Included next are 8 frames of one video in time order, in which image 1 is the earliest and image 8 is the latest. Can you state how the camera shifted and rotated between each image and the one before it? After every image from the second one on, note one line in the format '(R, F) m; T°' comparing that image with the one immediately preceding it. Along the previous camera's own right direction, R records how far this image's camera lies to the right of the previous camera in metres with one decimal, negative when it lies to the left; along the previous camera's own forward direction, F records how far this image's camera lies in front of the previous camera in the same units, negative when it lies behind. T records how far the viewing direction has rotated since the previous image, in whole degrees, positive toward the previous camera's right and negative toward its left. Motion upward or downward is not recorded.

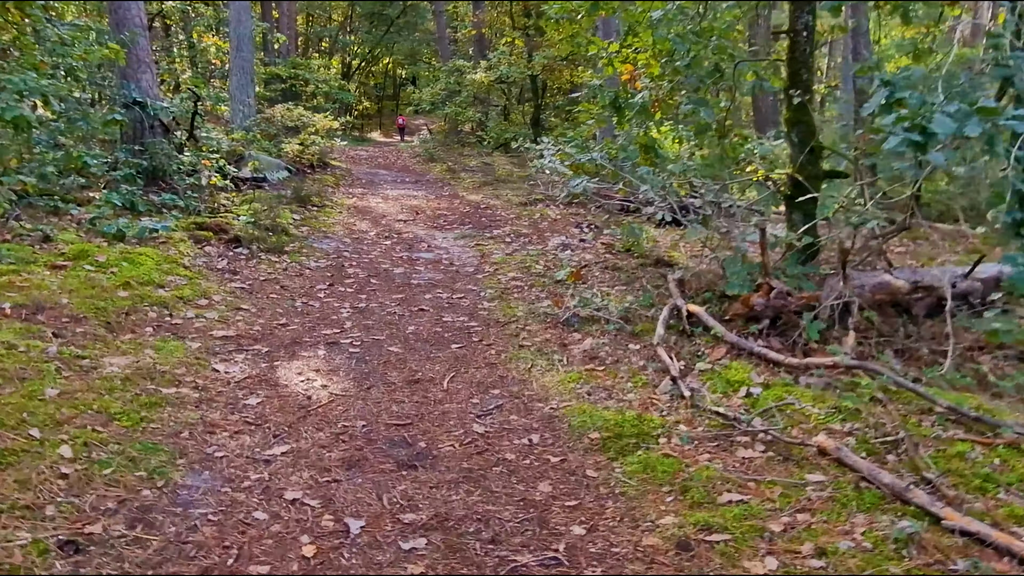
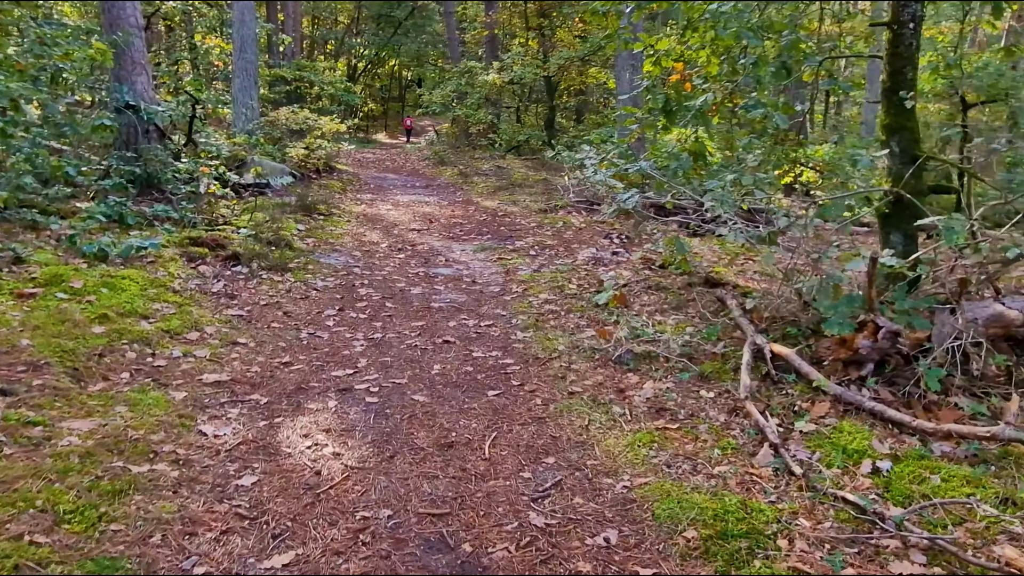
(-0.2, +0.8) m; 0°
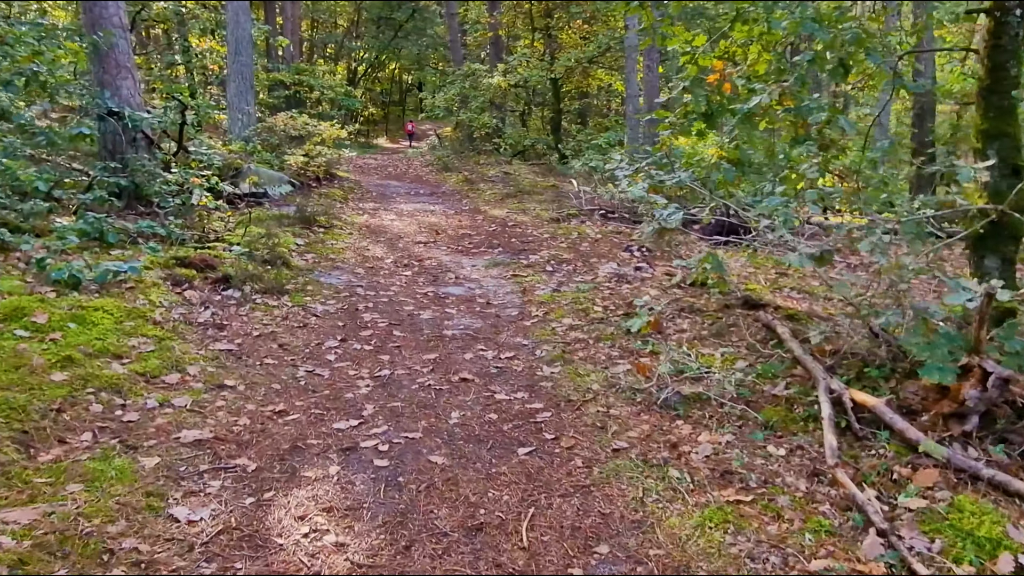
(-0.1, +0.6) m; 0°
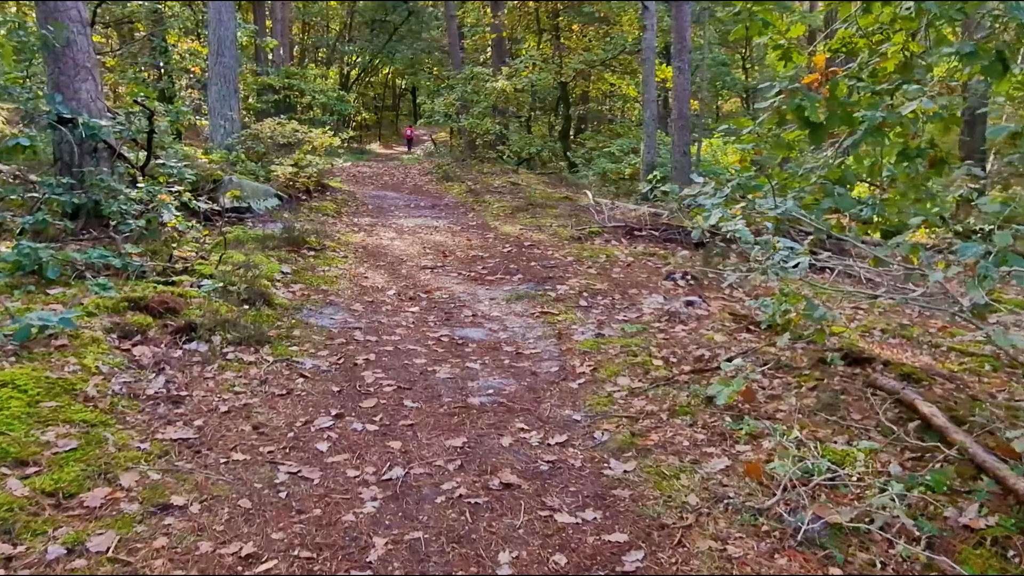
(-0.2, +1.2) m; 0°
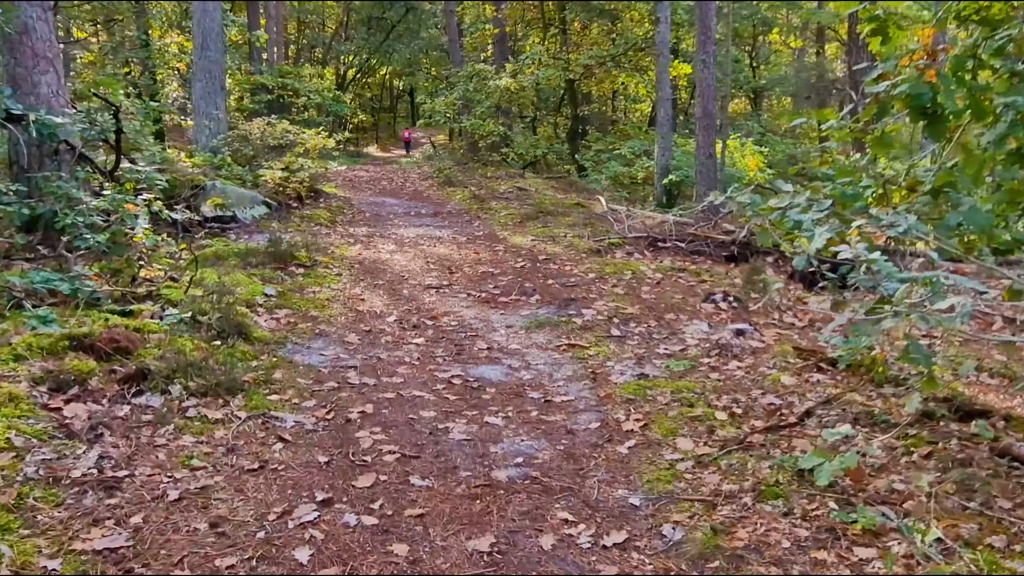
(-0.1, +0.9) m; 0°
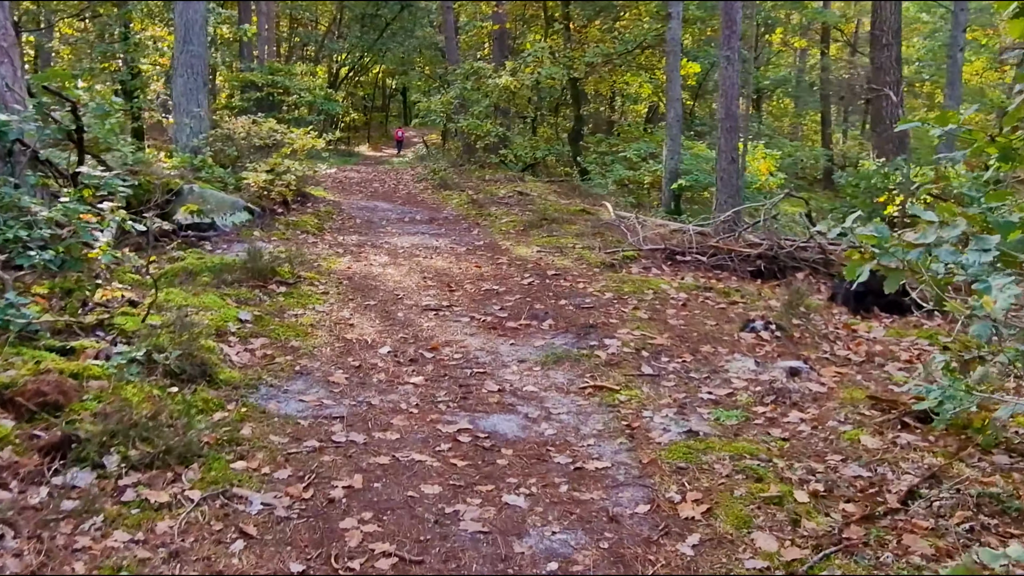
(-0.1, +0.8) m; +1°
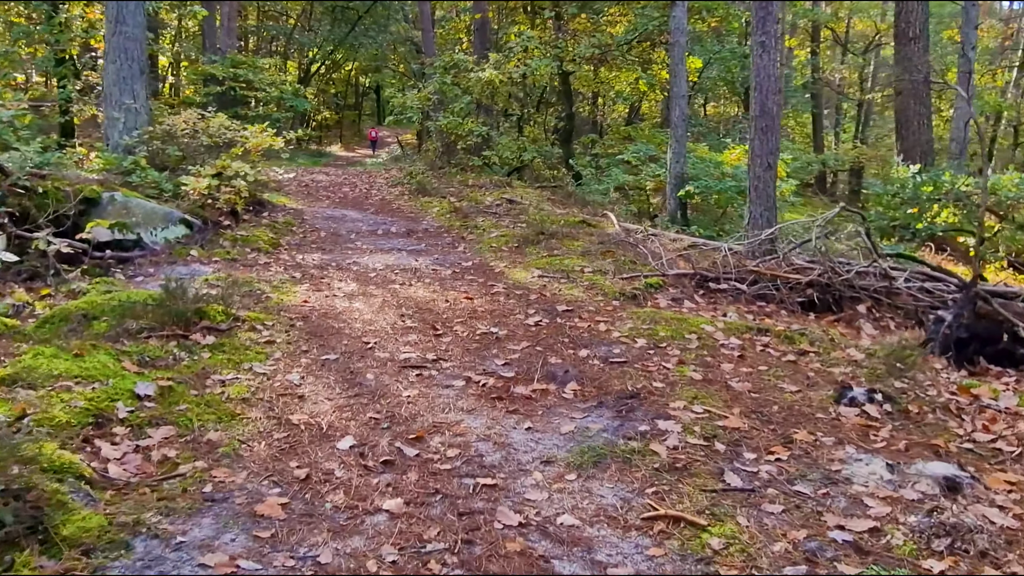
(-0.2, +1.6) m; +2°
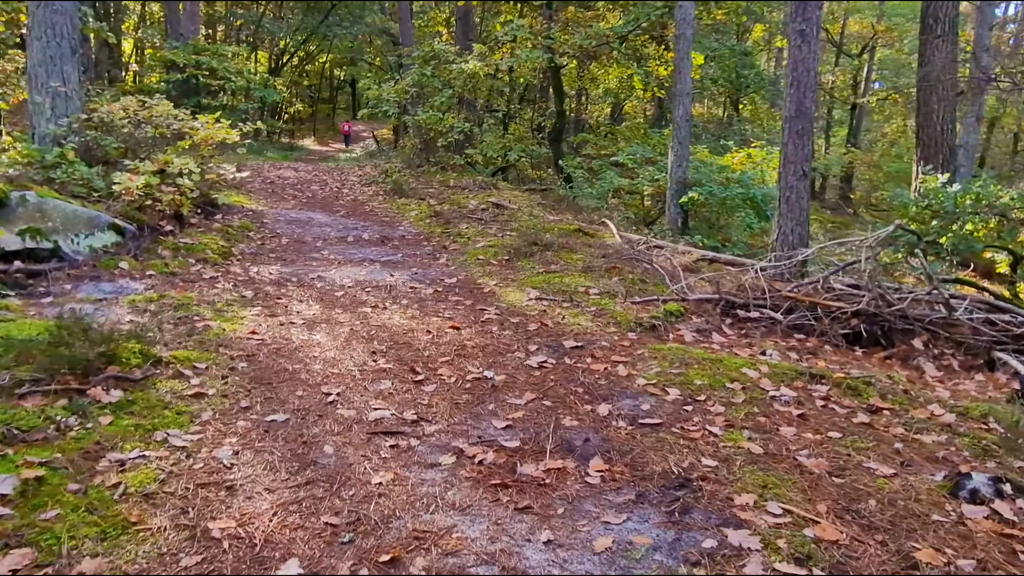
(-0.1, +1.1) m; +2°
